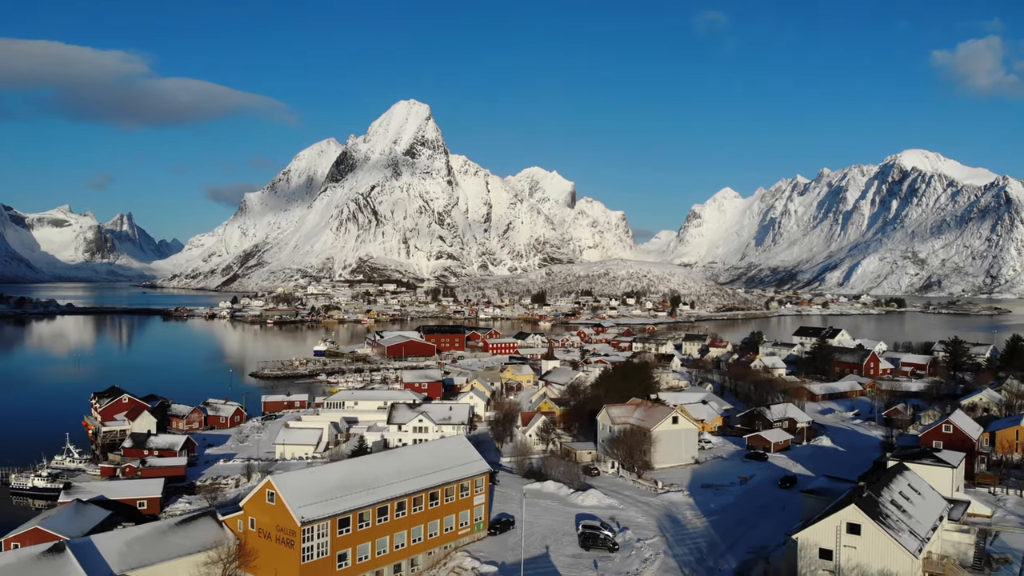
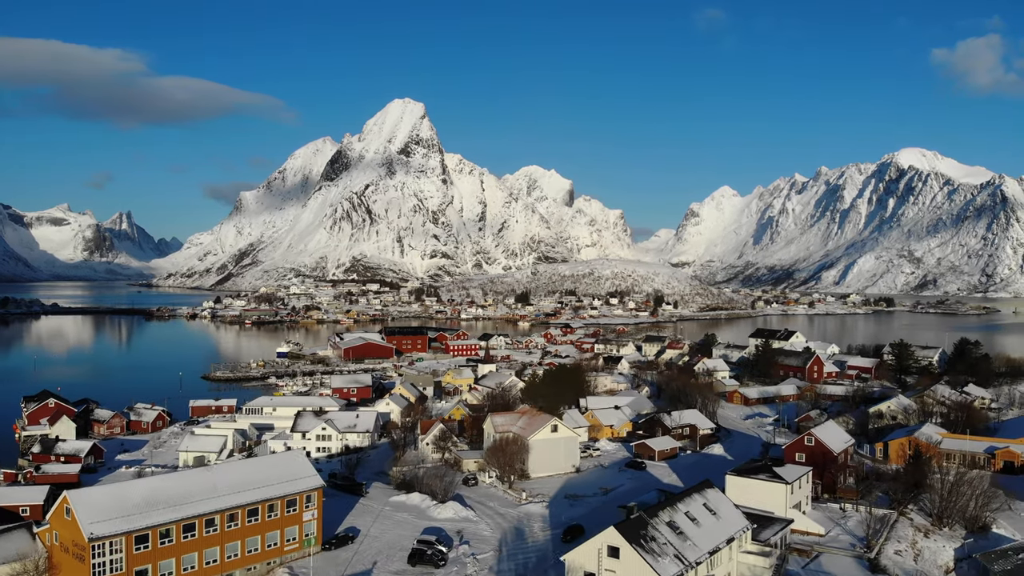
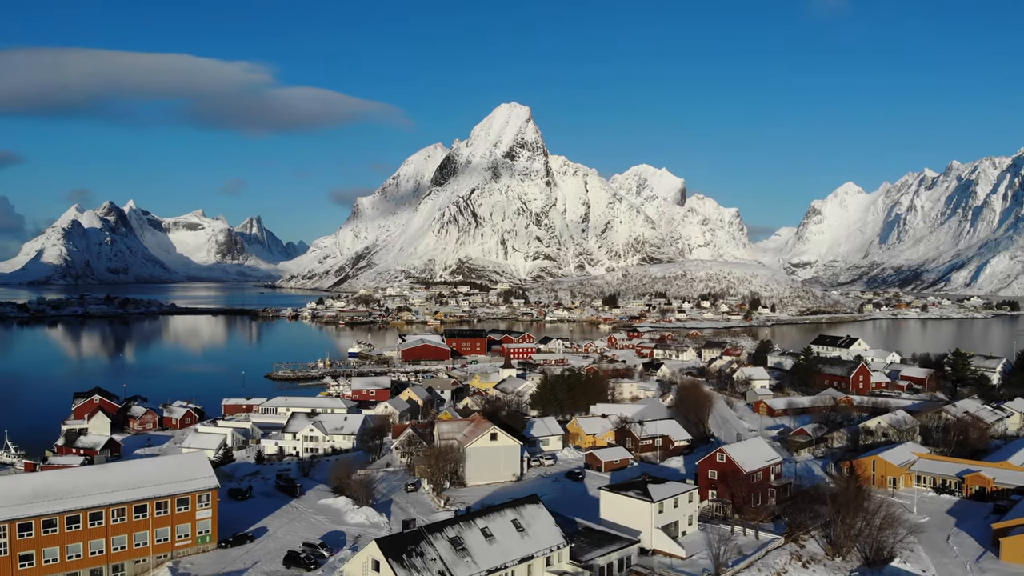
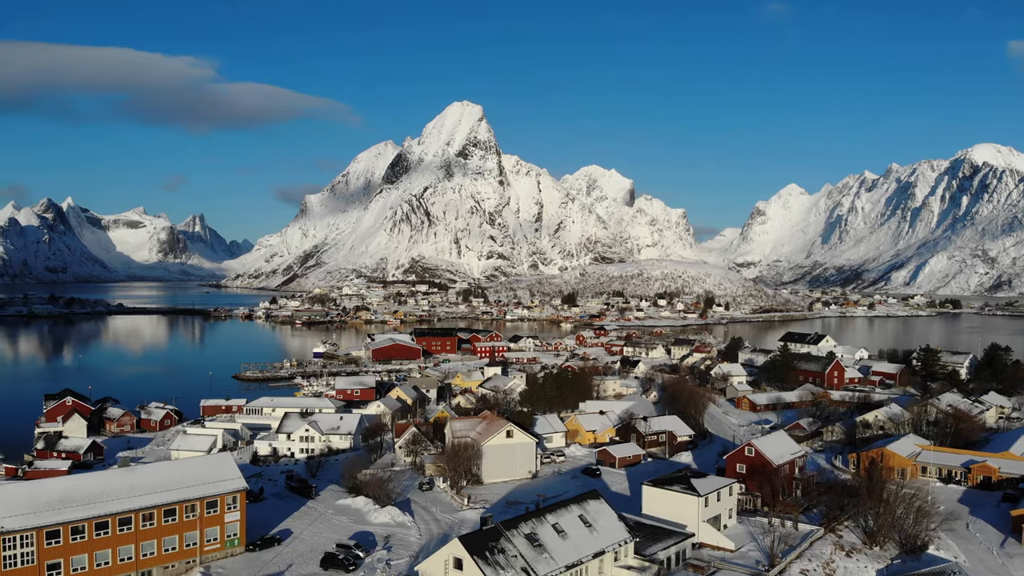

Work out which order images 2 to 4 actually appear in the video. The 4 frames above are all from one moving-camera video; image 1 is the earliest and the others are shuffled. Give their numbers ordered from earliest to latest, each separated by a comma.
2, 4, 3
